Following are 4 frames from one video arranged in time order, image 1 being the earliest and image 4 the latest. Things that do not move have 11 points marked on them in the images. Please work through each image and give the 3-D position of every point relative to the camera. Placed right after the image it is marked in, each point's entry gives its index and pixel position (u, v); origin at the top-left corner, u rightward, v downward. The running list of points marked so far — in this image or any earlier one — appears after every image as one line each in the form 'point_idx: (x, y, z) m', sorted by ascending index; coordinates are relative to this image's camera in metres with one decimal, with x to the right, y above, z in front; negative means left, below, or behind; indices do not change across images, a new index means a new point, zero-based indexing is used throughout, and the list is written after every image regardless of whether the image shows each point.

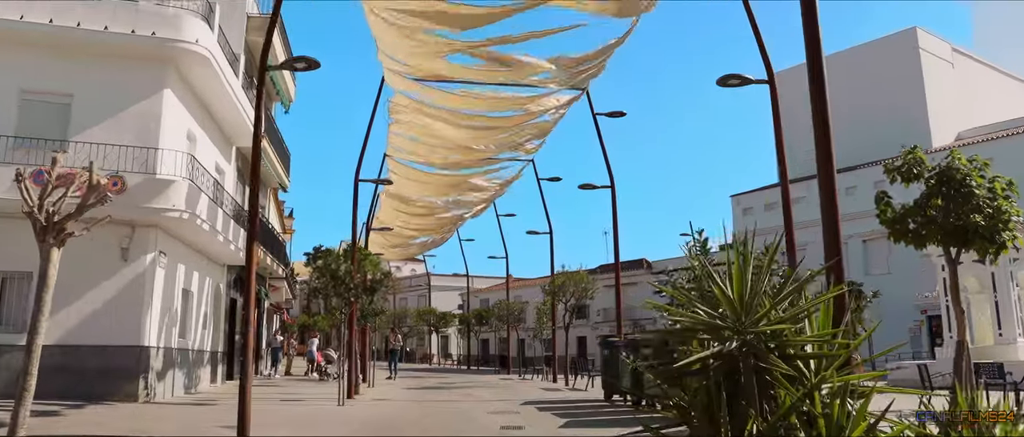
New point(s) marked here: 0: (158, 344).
0: (-7.0, -2.5, +15.9) m
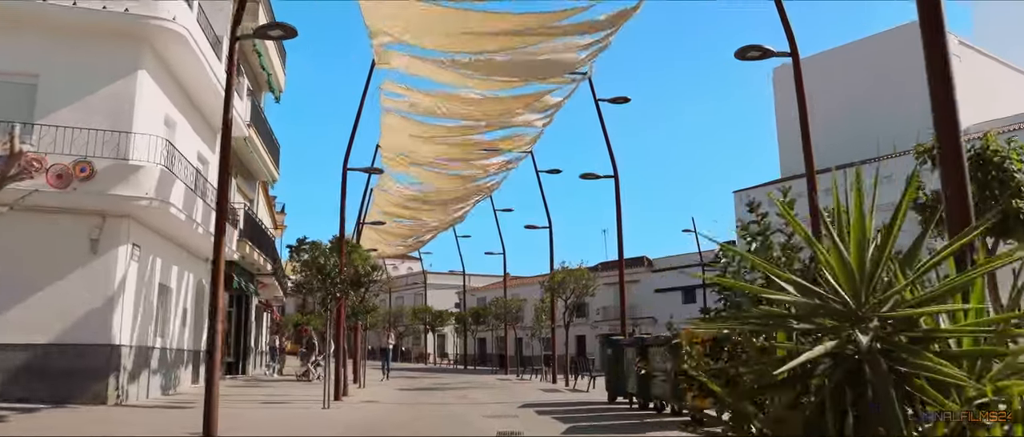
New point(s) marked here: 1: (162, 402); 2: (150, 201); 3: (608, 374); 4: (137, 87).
0: (-7.0, -2.3, +14.9) m
1: (-6.8, -3.6, +15.6) m
2: (-6.4, +0.3, +14.3) m
3: (+1.8, -3.0, +15.5) m
4: (-7.0, +2.4, +15.0) m
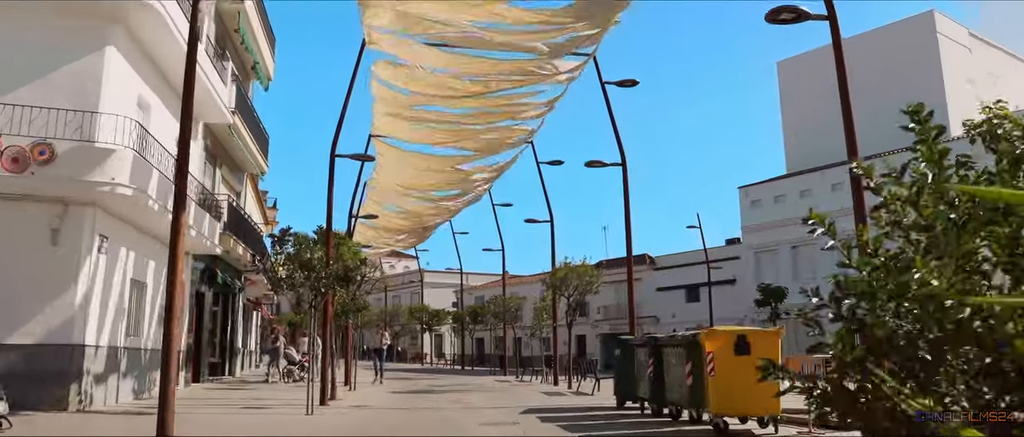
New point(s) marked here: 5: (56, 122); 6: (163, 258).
0: (-7.0, -2.1, +13.6) m
1: (-6.8, -3.4, +14.4) m
2: (-6.4, +0.5, +13.1) m
3: (+1.8, -2.8, +14.3) m
4: (-7.0, +2.6, +13.7) m
5: (-7.5, +1.6, +13.2) m
6: (-7.6, -0.9, +17.5) m
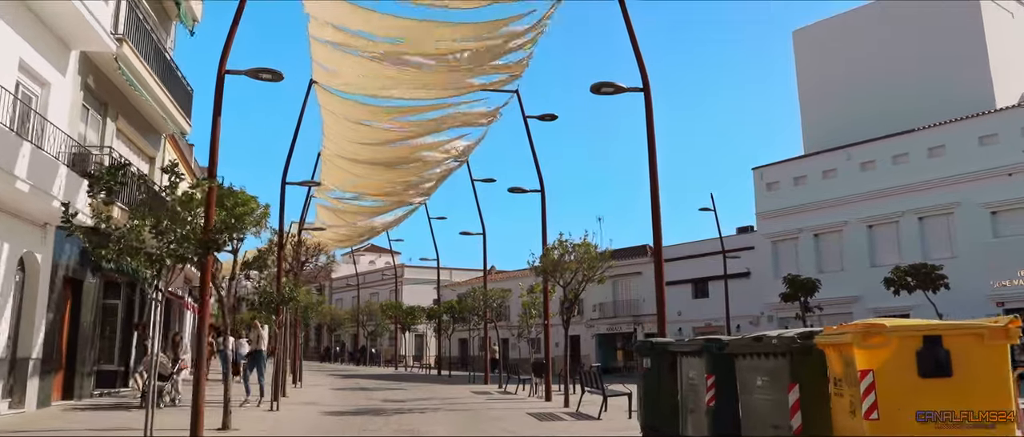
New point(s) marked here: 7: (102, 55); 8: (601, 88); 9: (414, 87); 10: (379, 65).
0: (-7.4, -1.4, +8.4) m
1: (-7.1, -2.6, +9.2) m
2: (-6.7, +1.2, +7.8) m
3: (+1.5, -2.1, +9.2) m
4: (-7.3, +3.4, +8.5) m
5: (-7.8, +2.3, +8.0) m
6: (-8.0, -0.1, +12.2) m
7: (-8.2, +3.2, +16.1) m
8: (+1.3, +1.9, +11.6) m
9: (-2.2, +2.9, +17.9) m
10: (-2.9, +3.2, +17.0) m
